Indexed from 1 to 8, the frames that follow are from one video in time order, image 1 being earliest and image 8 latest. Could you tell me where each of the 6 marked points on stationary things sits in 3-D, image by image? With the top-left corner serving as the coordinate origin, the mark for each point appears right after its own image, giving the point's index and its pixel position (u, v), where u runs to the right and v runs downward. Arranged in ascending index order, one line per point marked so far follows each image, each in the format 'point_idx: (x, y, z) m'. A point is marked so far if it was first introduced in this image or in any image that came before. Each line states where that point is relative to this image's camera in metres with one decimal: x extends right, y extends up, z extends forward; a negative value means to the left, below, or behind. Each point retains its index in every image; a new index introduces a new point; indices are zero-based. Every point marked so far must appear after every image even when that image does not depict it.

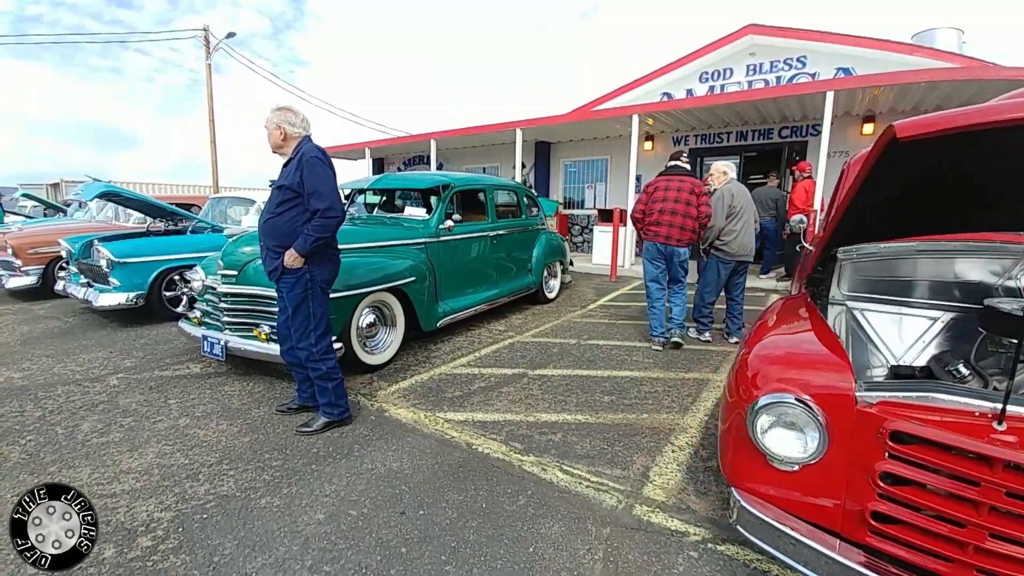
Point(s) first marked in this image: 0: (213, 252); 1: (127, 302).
0: (-3.5, +0.4, +5.8) m
1: (-4.1, -0.1, +5.1) m
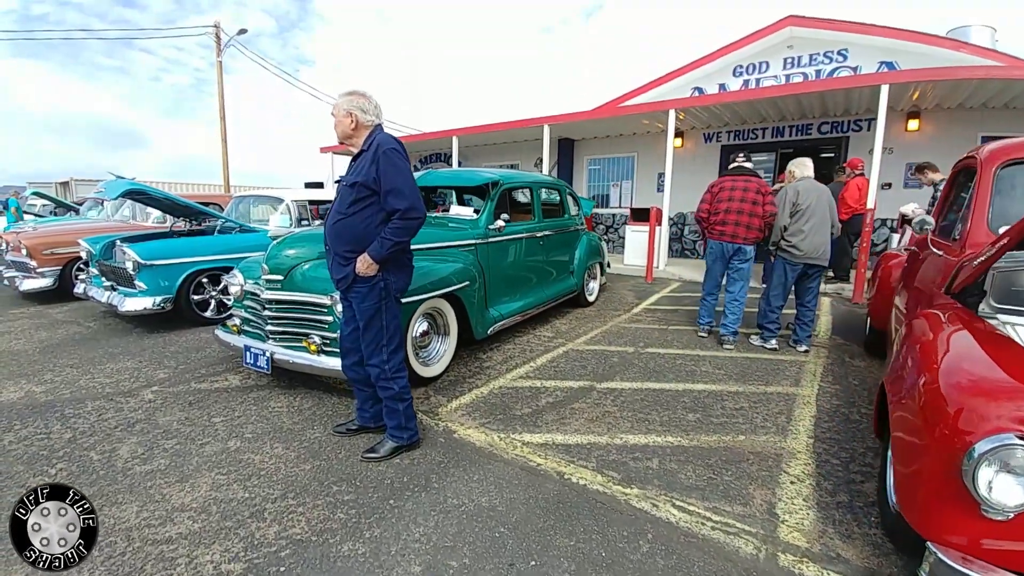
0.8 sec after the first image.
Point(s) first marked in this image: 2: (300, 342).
0: (-3.0, +0.4, +5.5) m
1: (-3.5, -0.2, +4.8) m
2: (-1.5, -0.4, +3.4) m
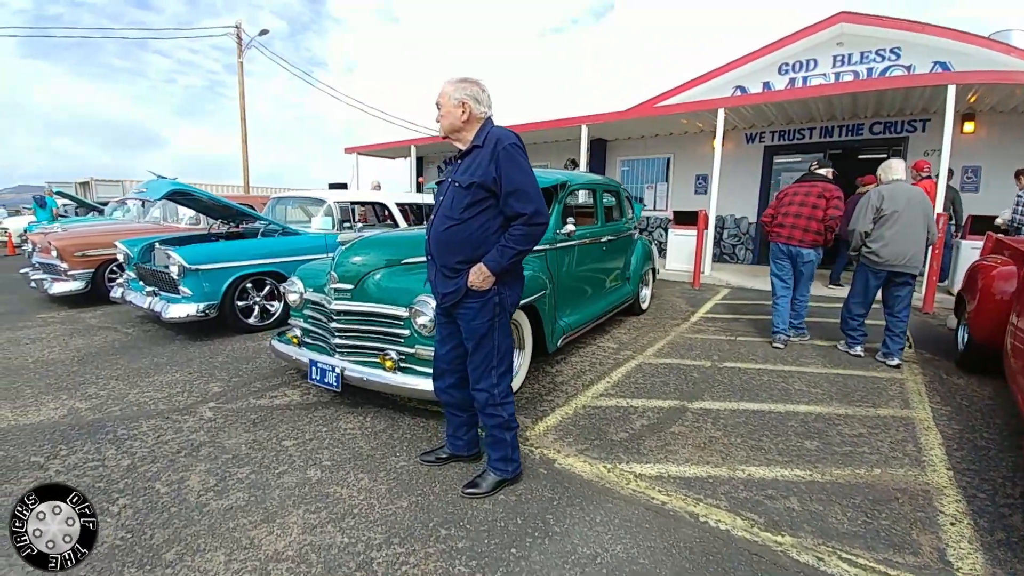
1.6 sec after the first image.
0: (-2.4, +0.3, +5.2) m
1: (-2.9, -0.2, +4.6) m
2: (-0.9, -0.4, +3.1) m
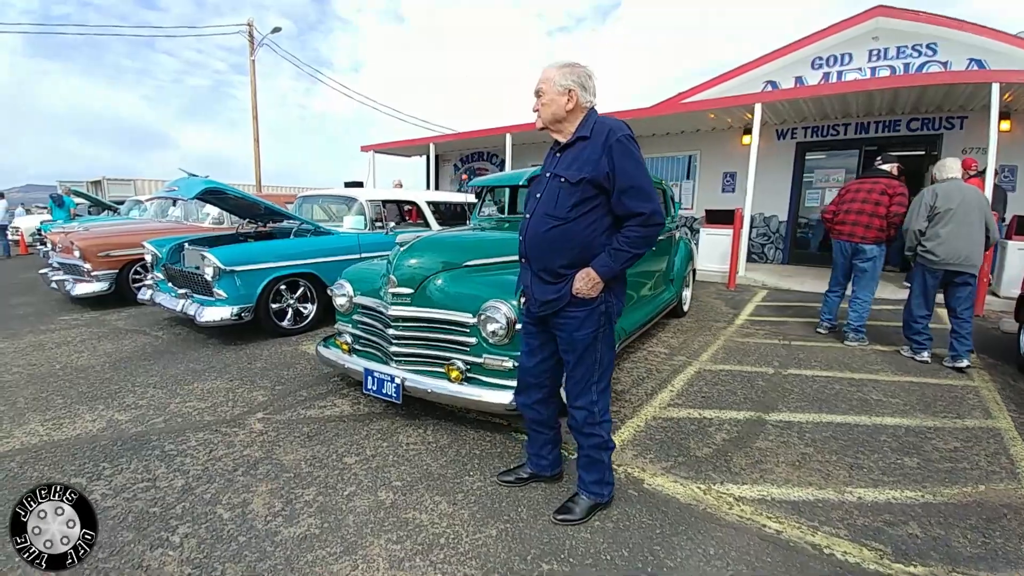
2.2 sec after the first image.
0: (-1.9, +0.3, +5.0) m
1: (-2.5, -0.3, +4.4) m
2: (-0.5, -0.5, +2.9) m
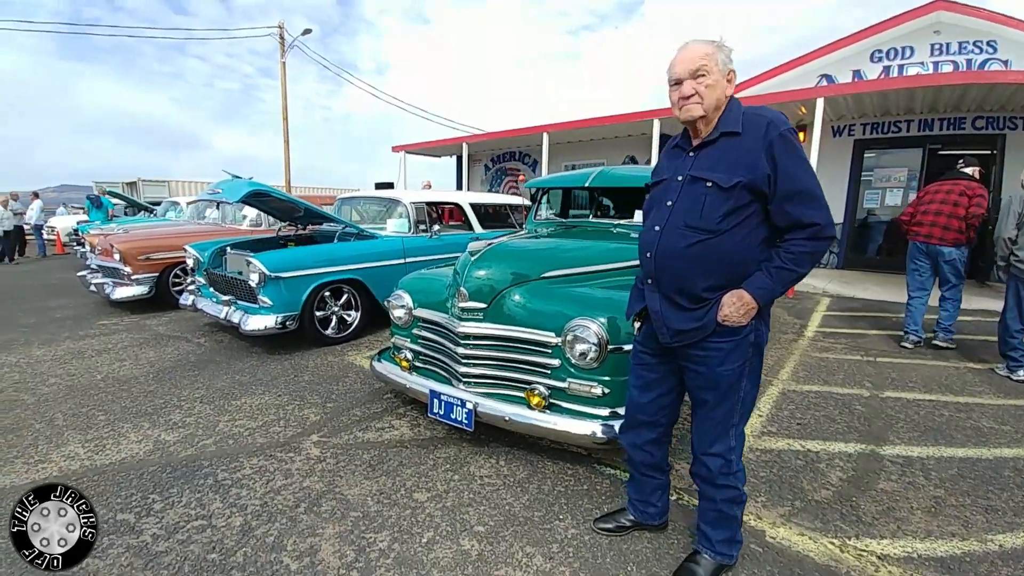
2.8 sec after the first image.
0: (-1.4, +0.2, +4.8) m
1: (-2.0, -0.3, +4.2) m
2: (0.0, -0.5, +2.6) m
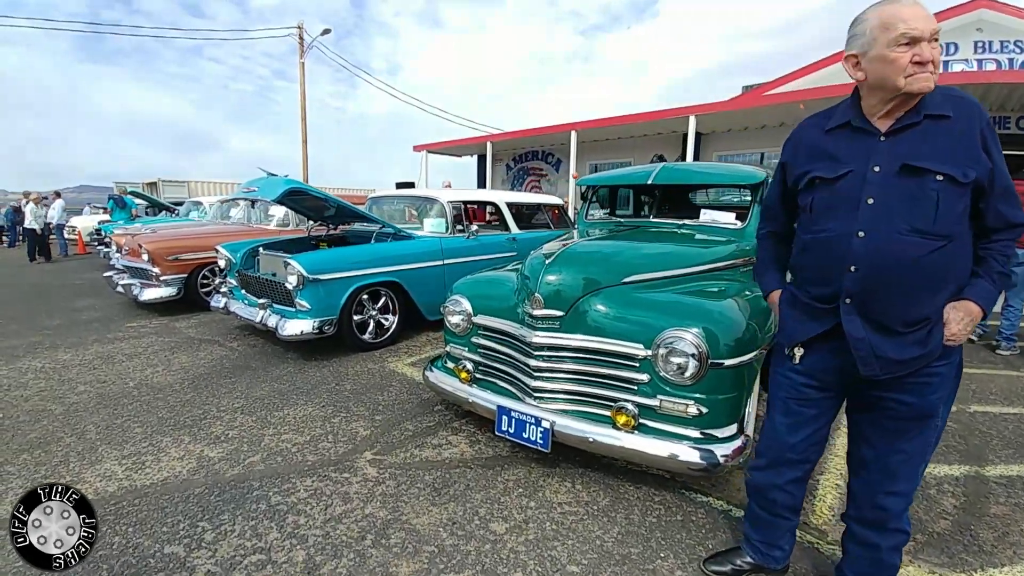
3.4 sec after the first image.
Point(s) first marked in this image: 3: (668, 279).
0: (-1.0, +0.2, +4.5) m
1: (-1.6, -0.3, +4.0) m
2: (+0.4, -0.6, +2.3) m
3: (+0.9, 0.0, +2.8) m
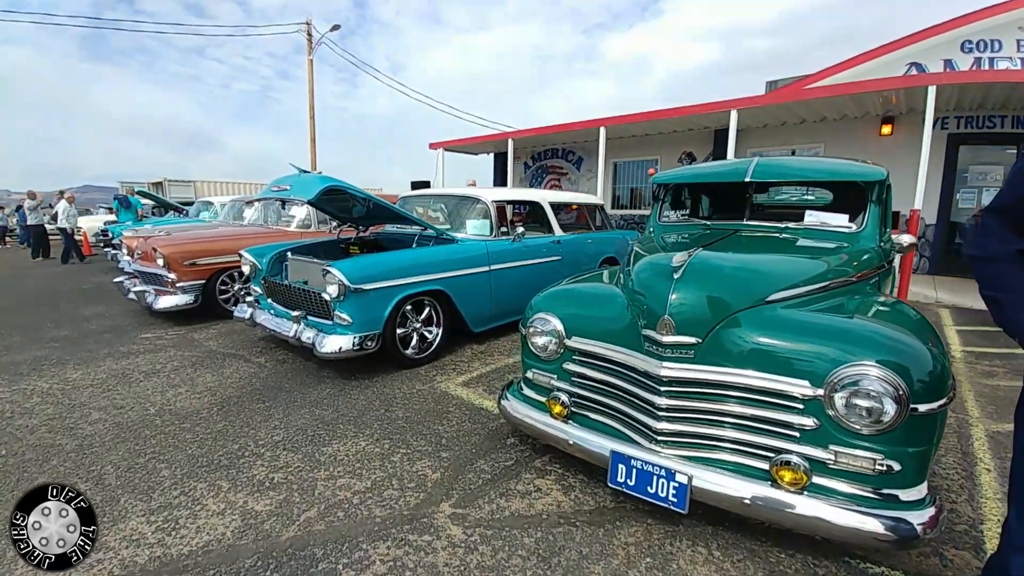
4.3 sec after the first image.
0: (-0.5, +0.1, +4.1) m
1: (-1.1, -0.4, +3.5) m
2: (+0.8, -0.6, +1.9) m
3: (+1.4, 0.0, +2.3) m
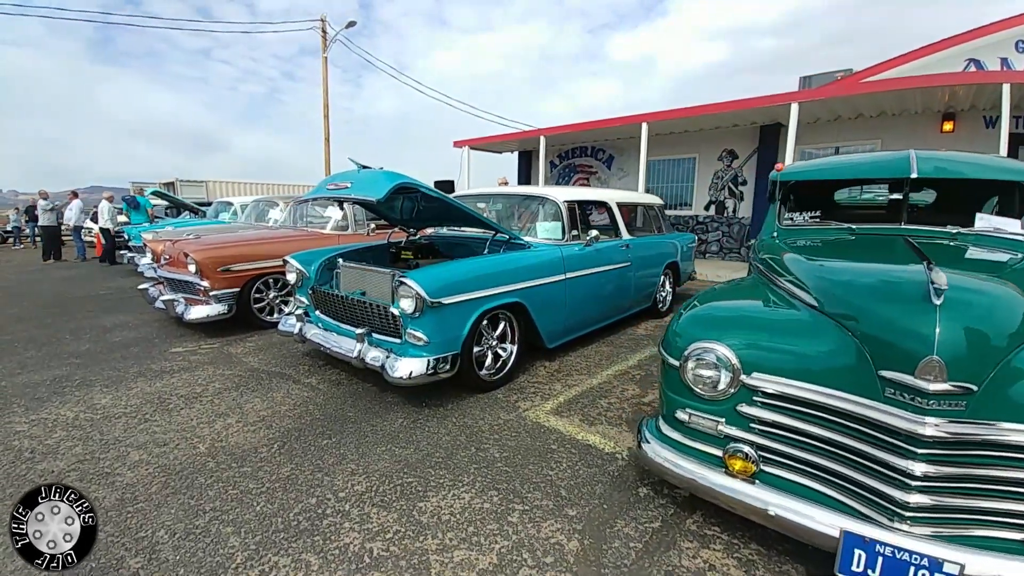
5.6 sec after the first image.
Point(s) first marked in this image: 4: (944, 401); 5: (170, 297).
0: (+0.1, 0.0, +3.6) m
1: (-0.5, -0.5, +3.0) m
2: (+1.5, -0.7, +1.4) m
3: (+2.0, -0.1, +1.8) m
4: (+1.3, -0.3, +1.4) m
5: (-3.5, -0.1, +5.0) m
